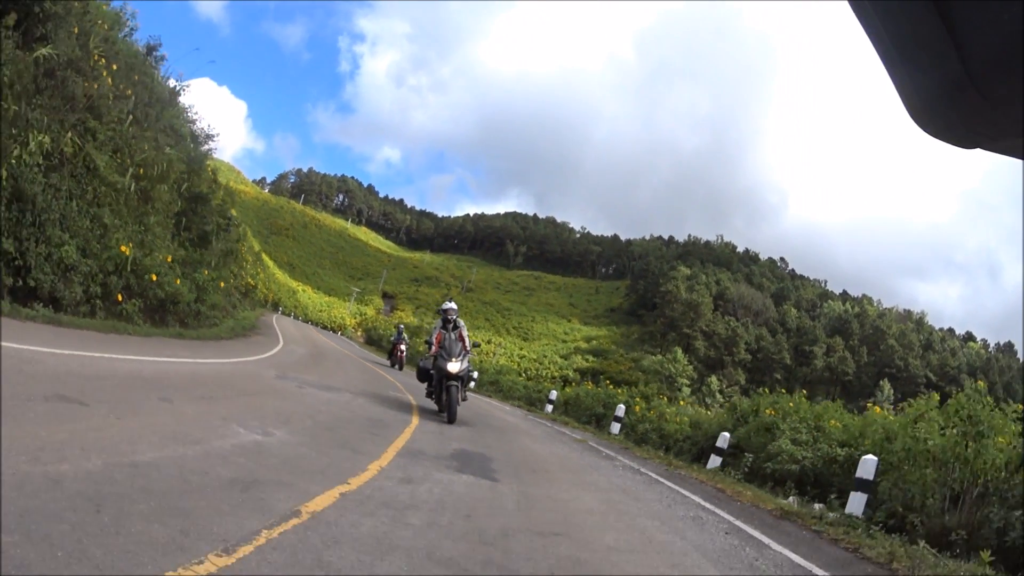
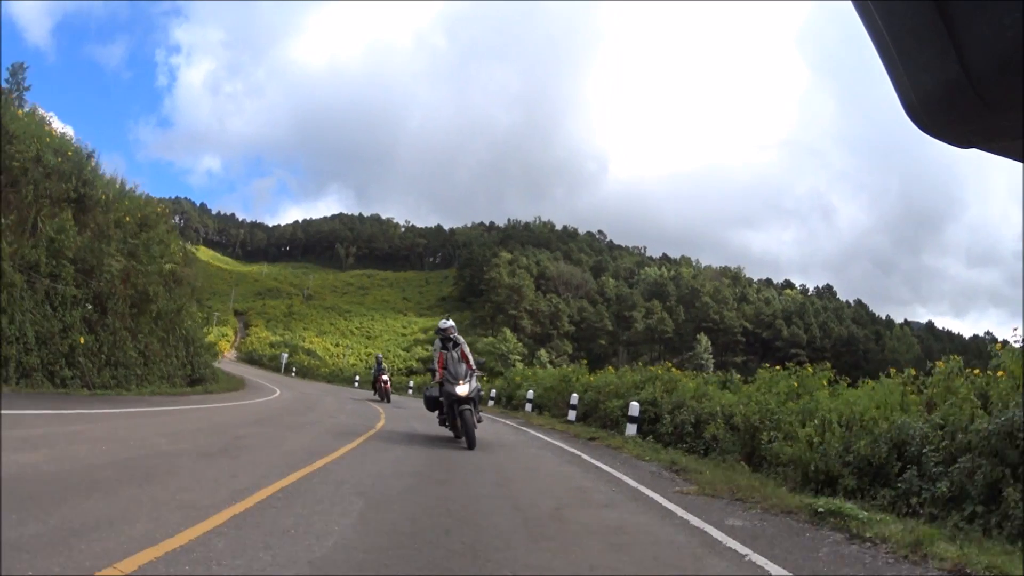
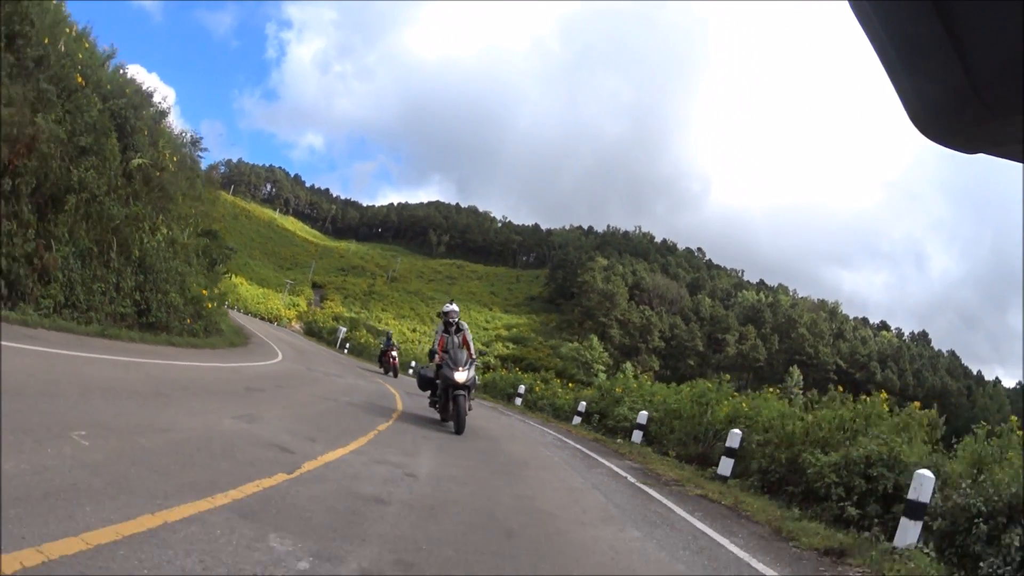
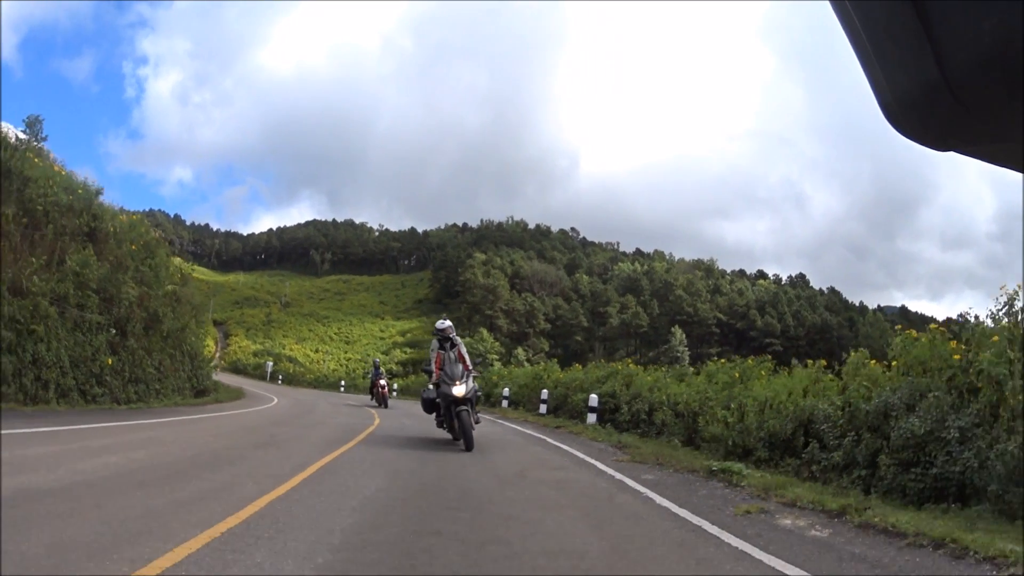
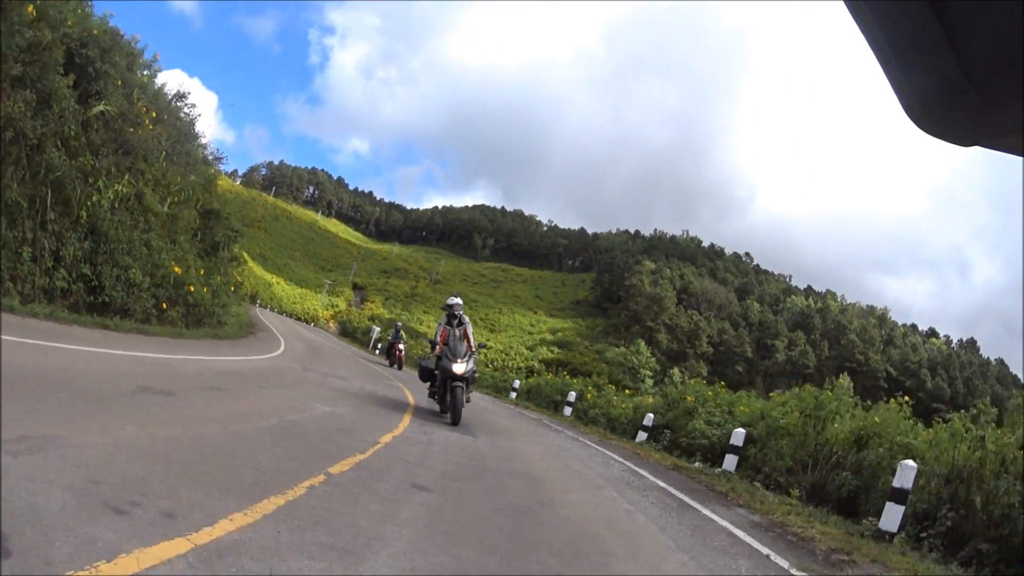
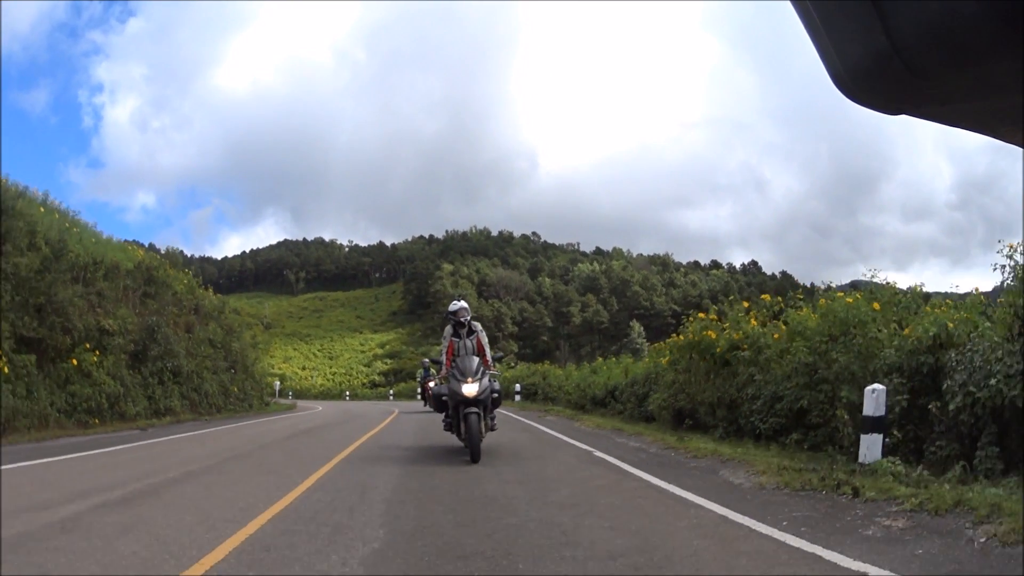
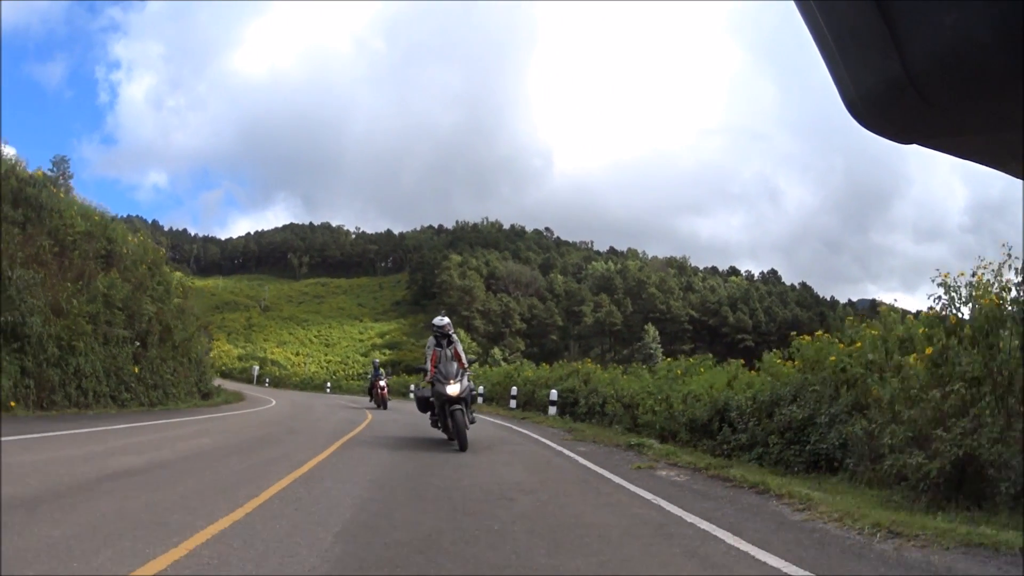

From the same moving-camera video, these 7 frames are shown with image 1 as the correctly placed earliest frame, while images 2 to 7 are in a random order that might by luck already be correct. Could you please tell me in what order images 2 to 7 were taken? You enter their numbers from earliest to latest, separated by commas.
5, 3, 2, 4, 7, 6
